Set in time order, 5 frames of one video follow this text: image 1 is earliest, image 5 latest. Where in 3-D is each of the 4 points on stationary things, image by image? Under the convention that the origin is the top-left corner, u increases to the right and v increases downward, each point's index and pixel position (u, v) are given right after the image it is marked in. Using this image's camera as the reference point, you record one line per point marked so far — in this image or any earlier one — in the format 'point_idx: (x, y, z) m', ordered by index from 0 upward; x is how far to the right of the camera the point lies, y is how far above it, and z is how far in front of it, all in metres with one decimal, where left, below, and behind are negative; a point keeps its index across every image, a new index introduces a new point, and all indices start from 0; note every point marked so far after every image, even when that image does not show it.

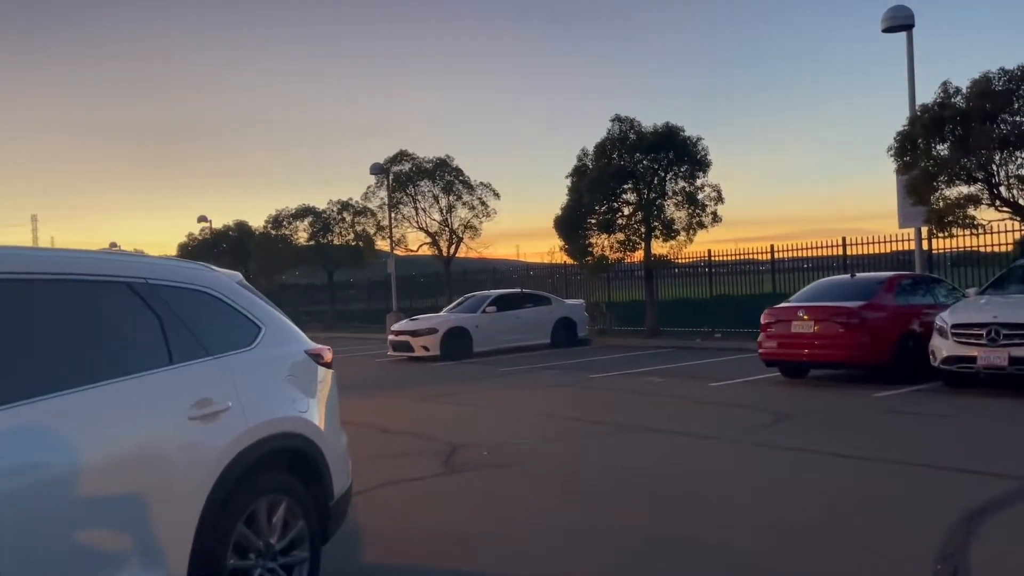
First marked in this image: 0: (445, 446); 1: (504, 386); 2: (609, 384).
0: (-0.8, -2.0, +10.4) m
1: (-0.1, -2.0, +16.8) m
2: (+2.0, -2.0, +16.5) m
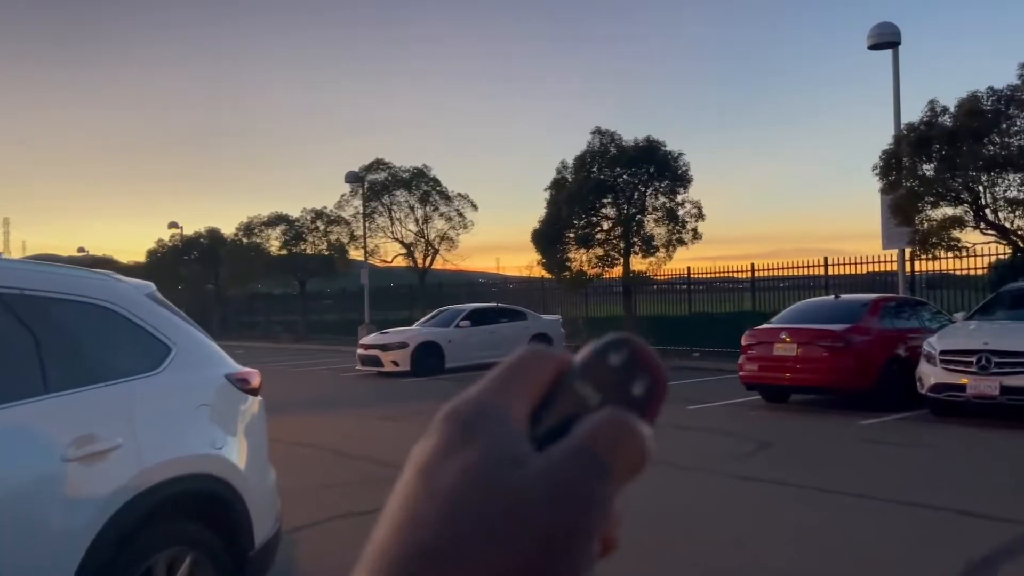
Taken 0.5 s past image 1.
0: (-1.3, -2.2, +9.6) m
1: (-0.7, -2.3, +16.1) m
2: (+1.4, -2.3, +15.8) m
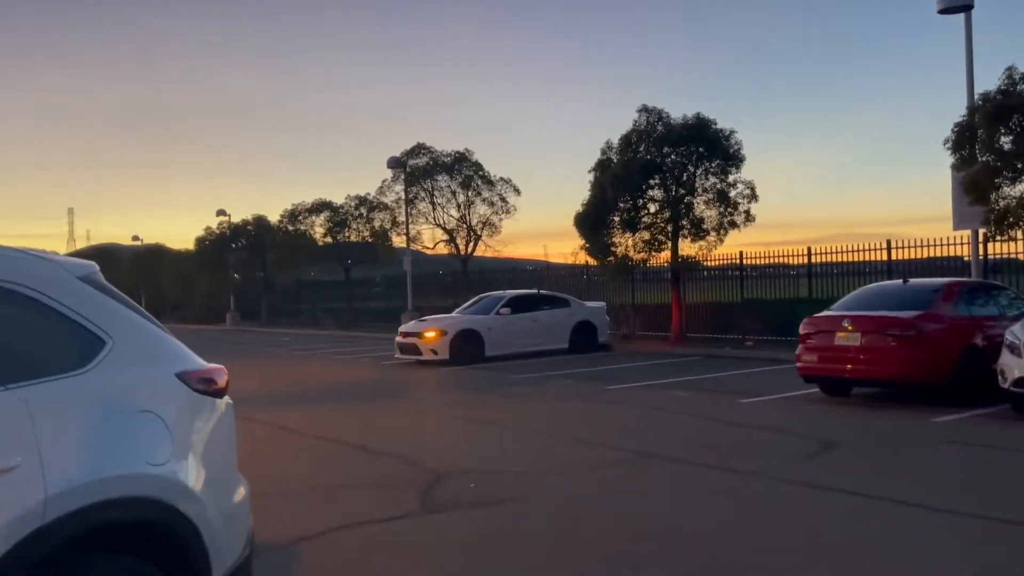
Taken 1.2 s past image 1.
0: (-0.9, -2.0, +8.8) m
1: (0.0, -2.0, +15.3) m
2: (+2.2, -2.0, +14.9) m
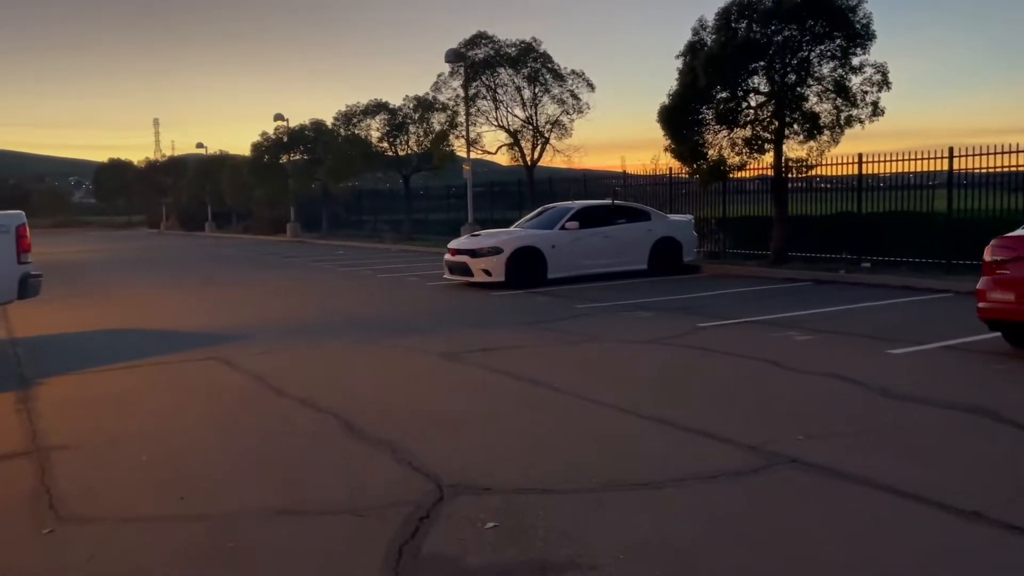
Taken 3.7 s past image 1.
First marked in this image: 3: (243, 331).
0: (-0.6, -1.4, +5.5) m
1: (+0.9, -0.7, +11.8) m
2: (+3.0, -0.7, +11.3) m
3: (-4.5, -0.7, +13.6) m
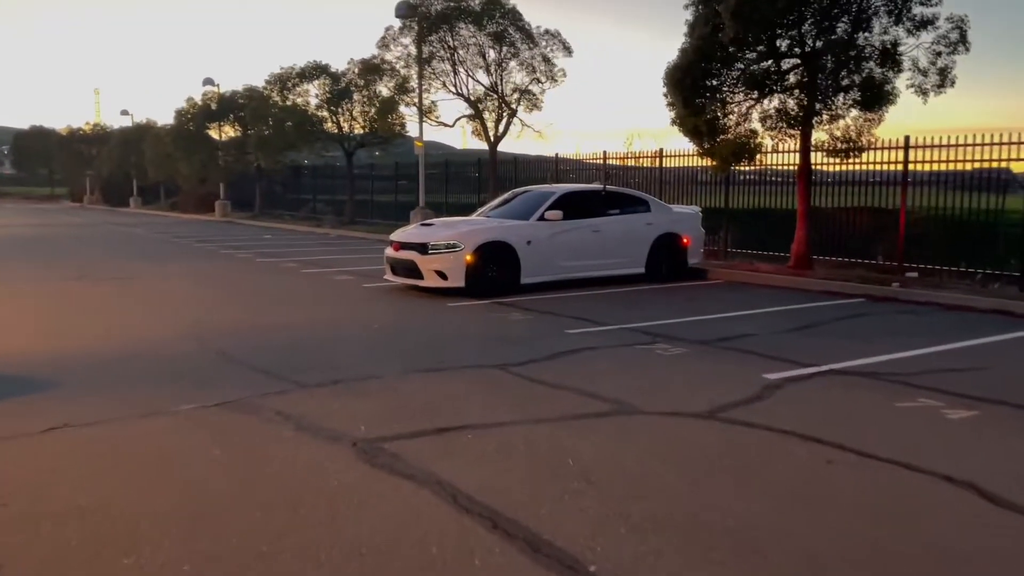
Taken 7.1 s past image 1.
0: (-0.5, -1.8, +0.9) m
1: (+0.7, -1.0, +7.3) m
2: (+2.8, -1.1, +6.9) m
3: (-4.8, -0.8, +8.7) m
